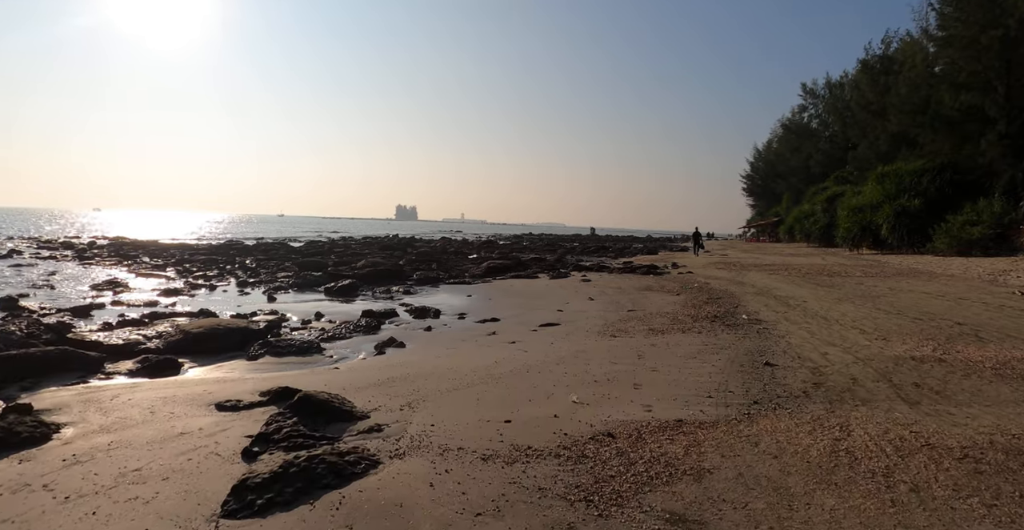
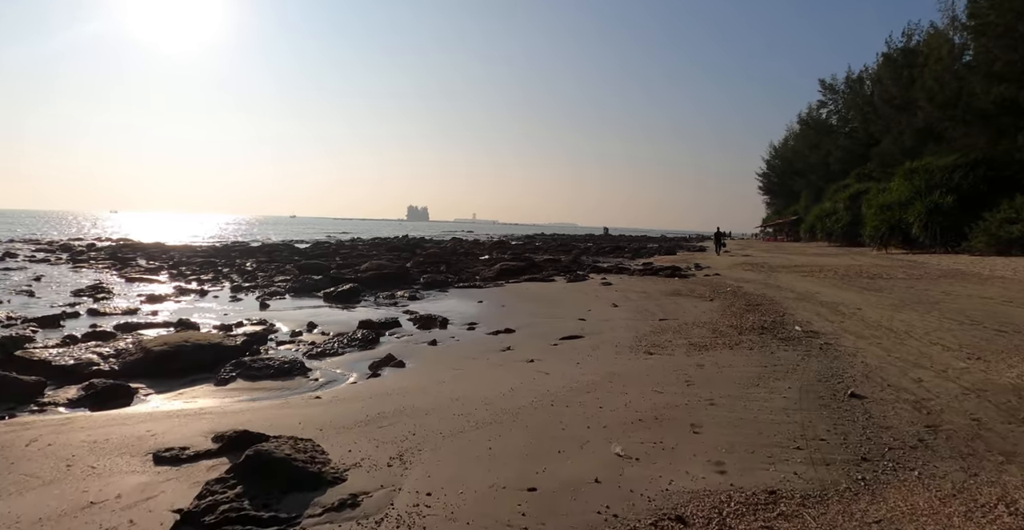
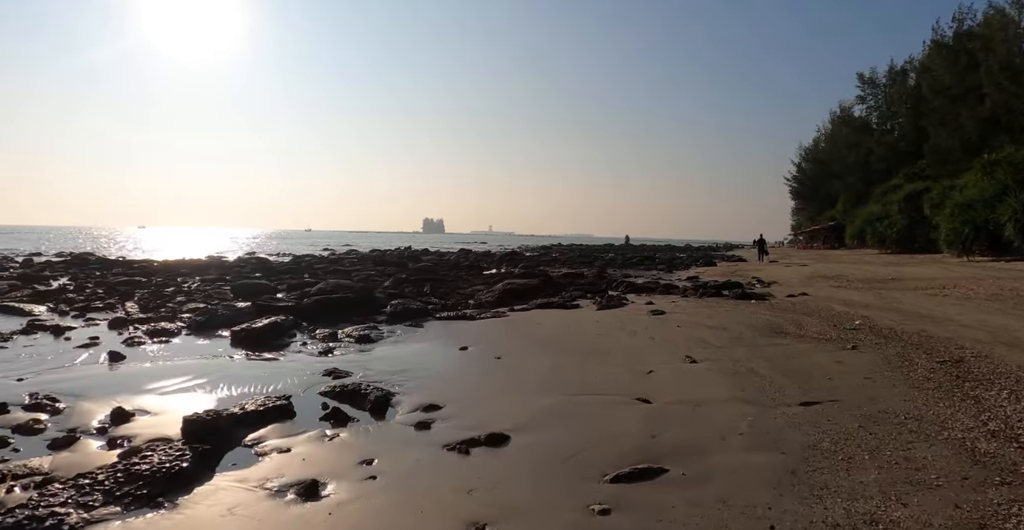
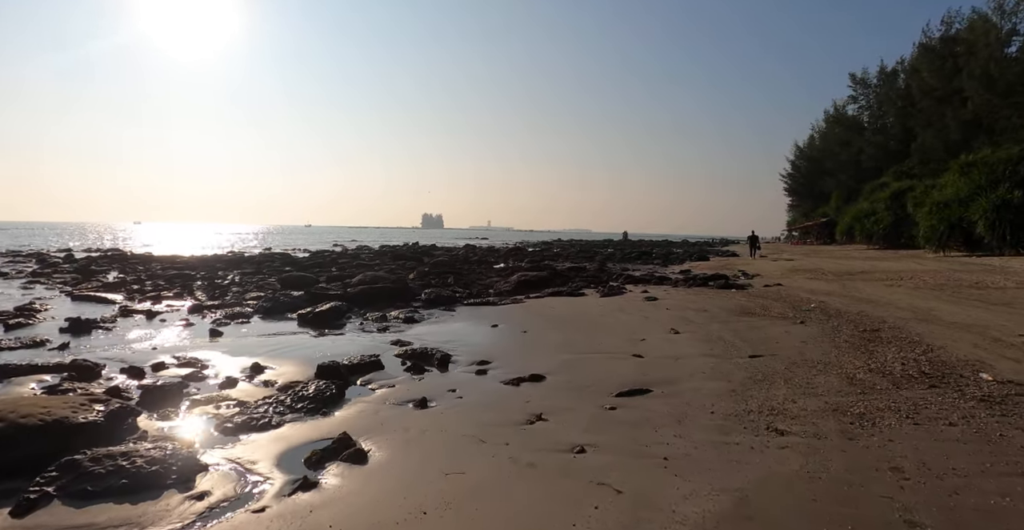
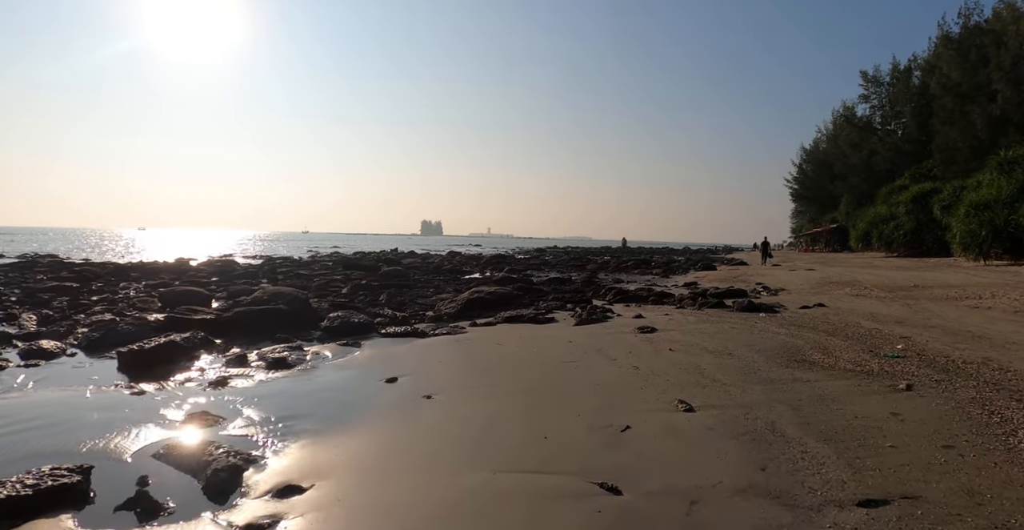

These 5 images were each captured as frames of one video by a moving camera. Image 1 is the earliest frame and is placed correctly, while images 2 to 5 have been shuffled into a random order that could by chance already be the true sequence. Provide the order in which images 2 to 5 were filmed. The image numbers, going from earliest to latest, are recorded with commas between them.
2, 4, 3, 5
